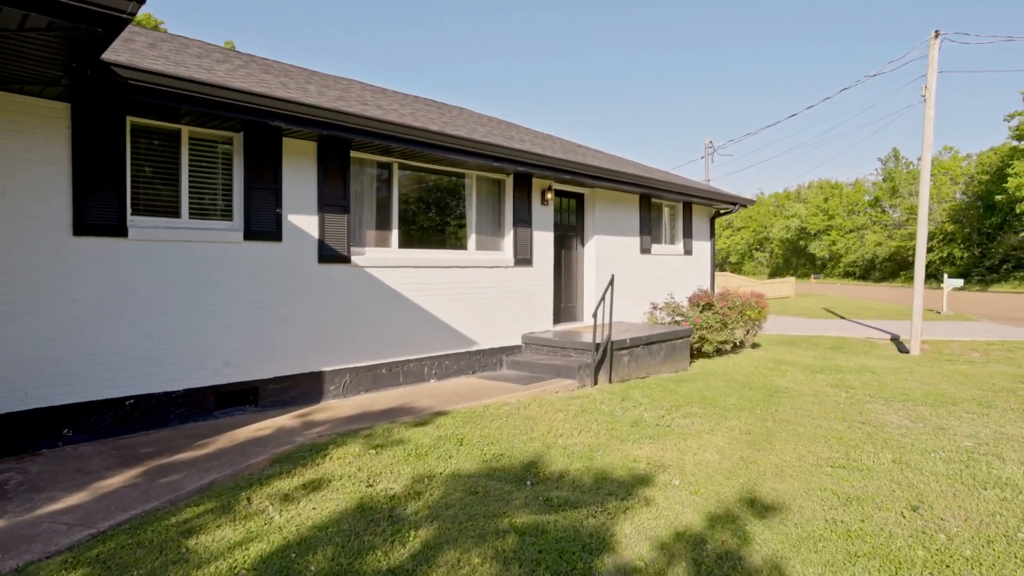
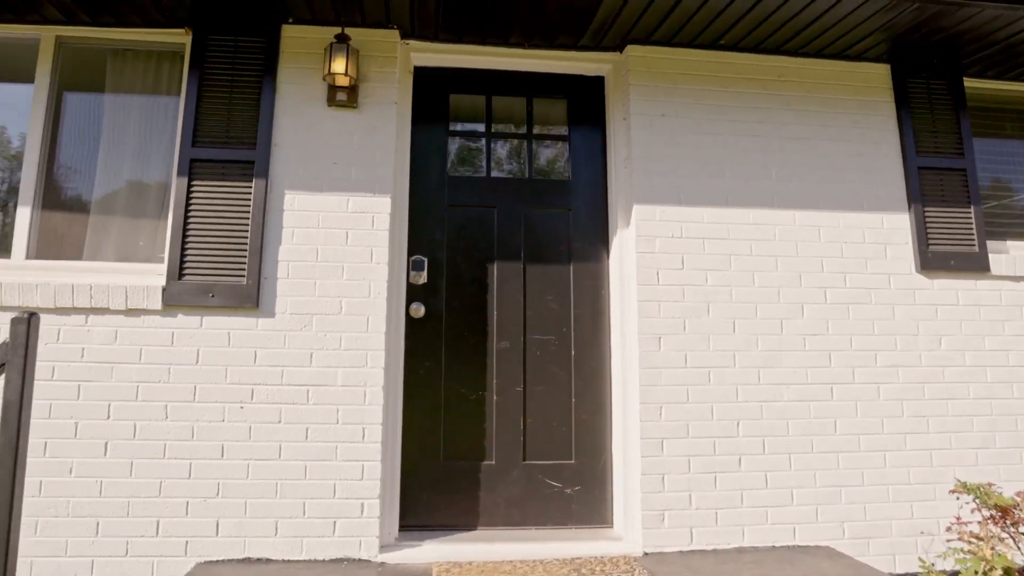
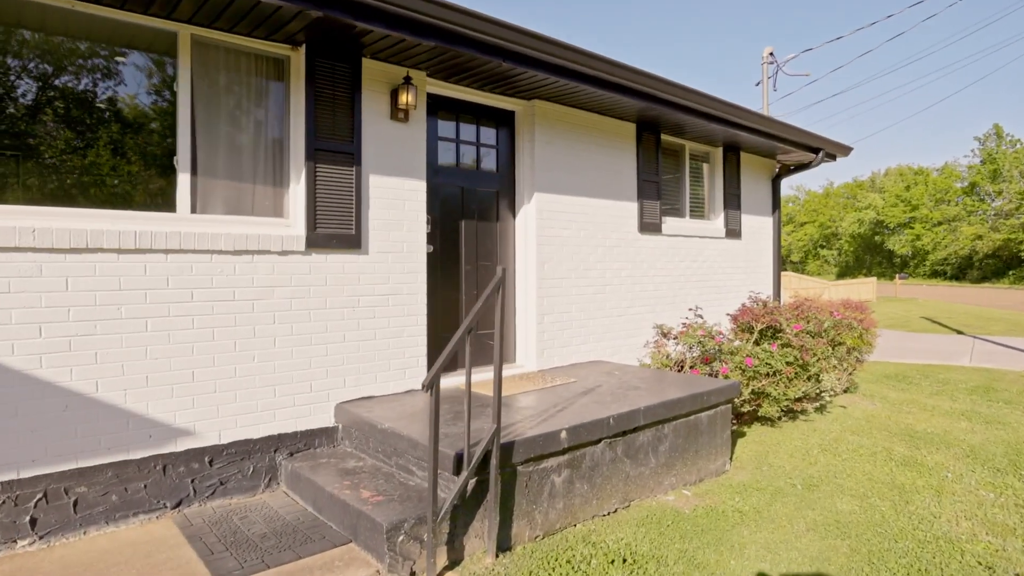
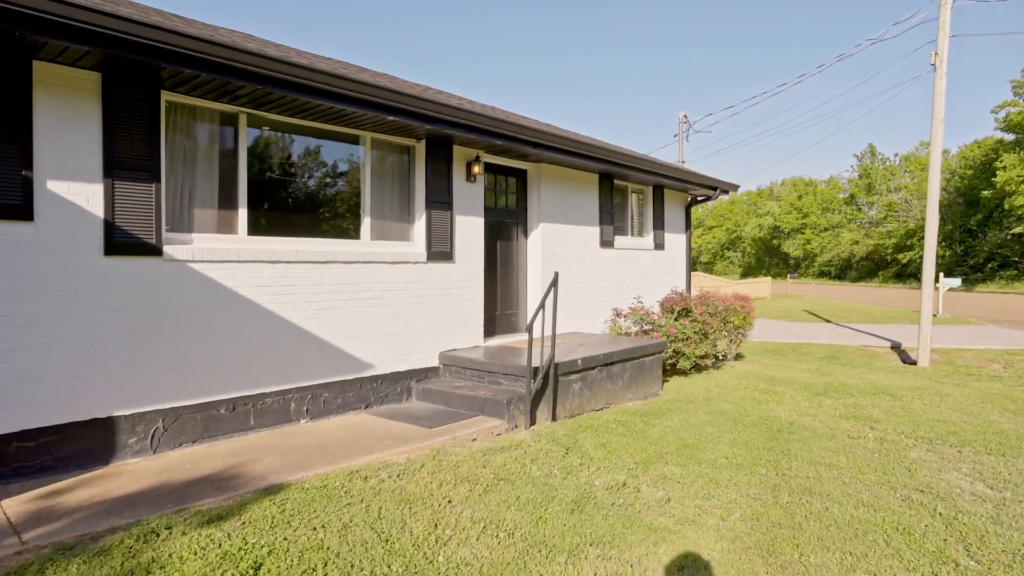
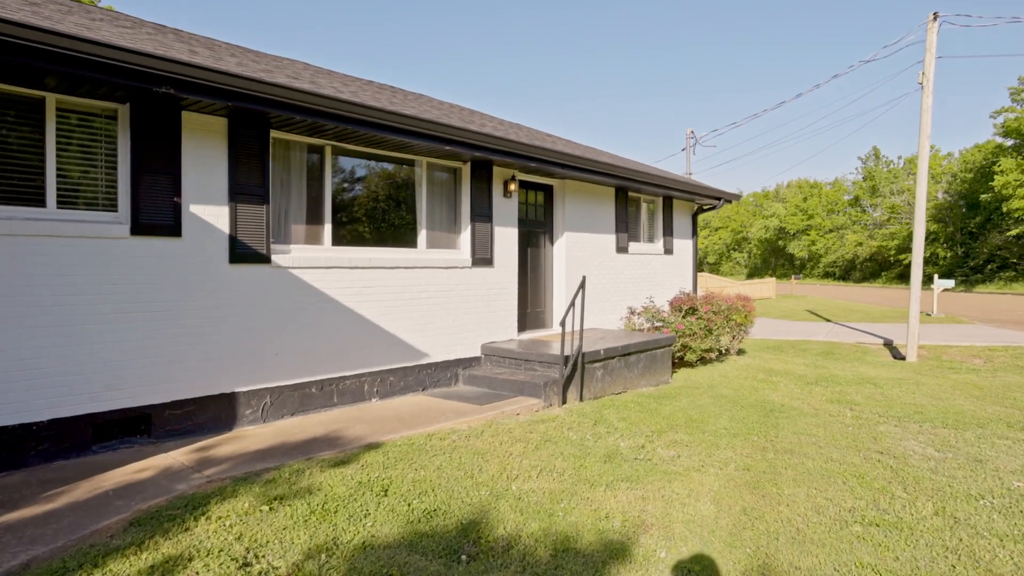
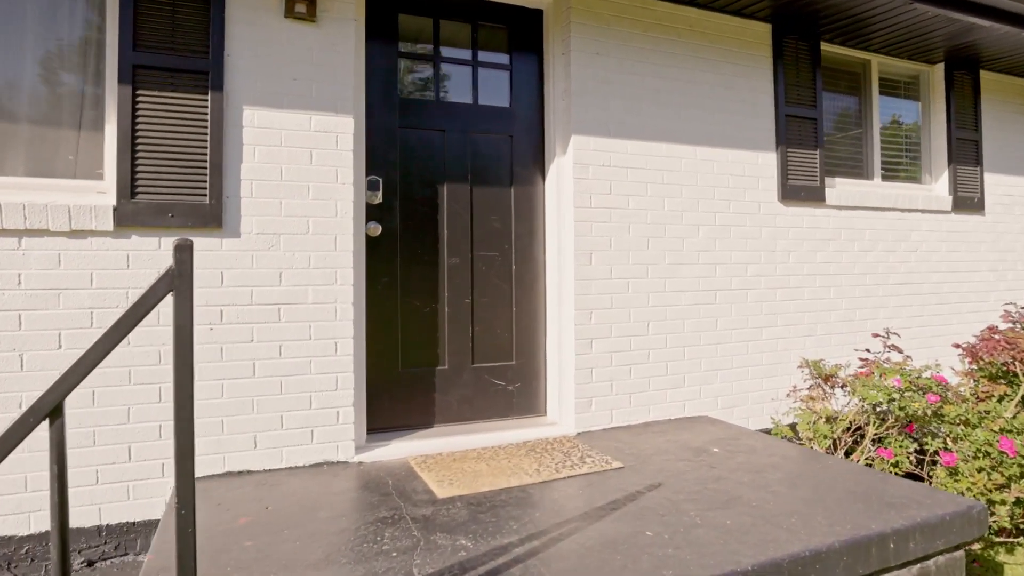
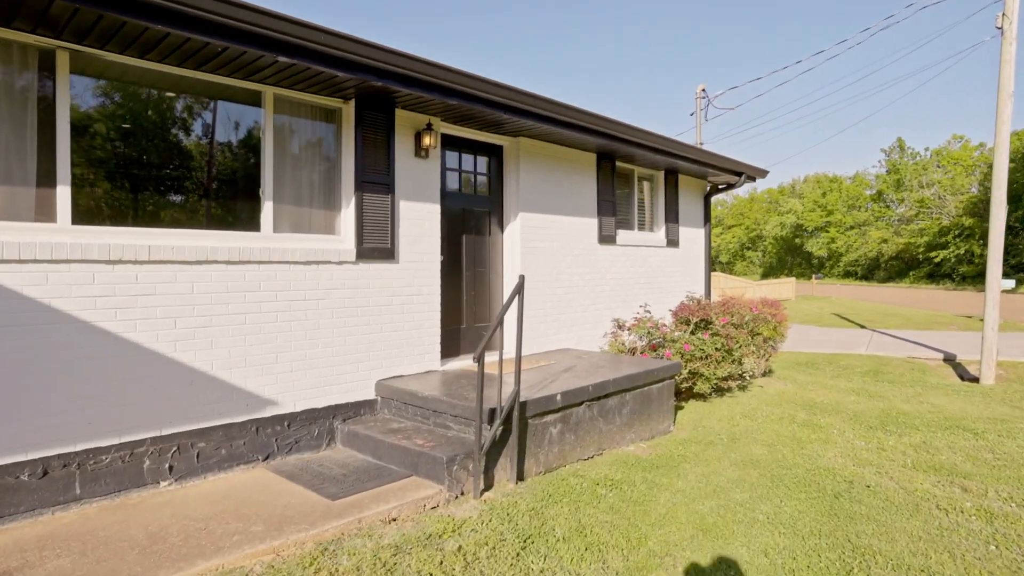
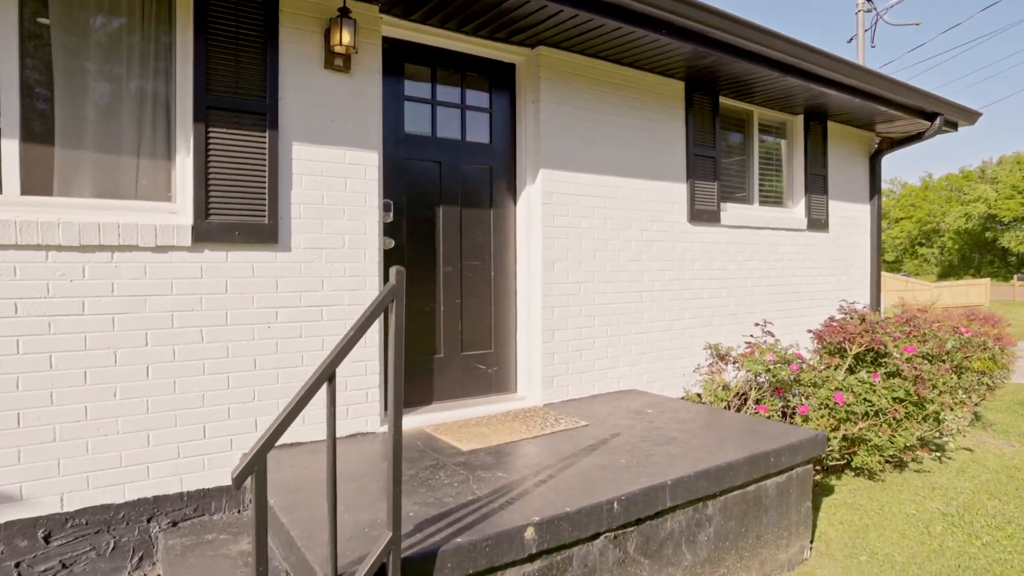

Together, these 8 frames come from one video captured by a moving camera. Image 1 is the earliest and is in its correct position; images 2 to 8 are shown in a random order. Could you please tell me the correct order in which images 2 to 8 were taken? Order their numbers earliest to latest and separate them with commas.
5, 4, 7, 3, 8, 6, 2
